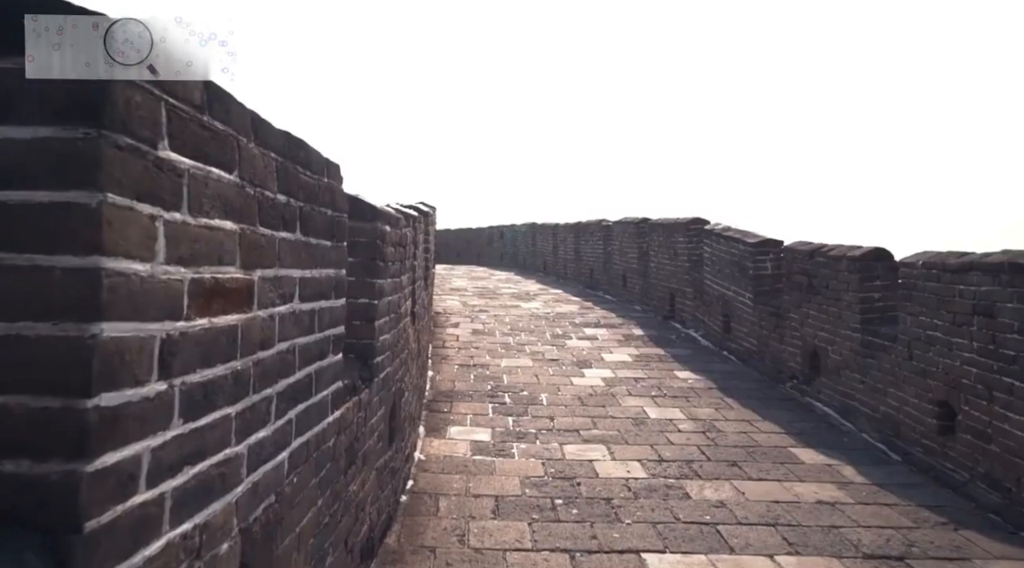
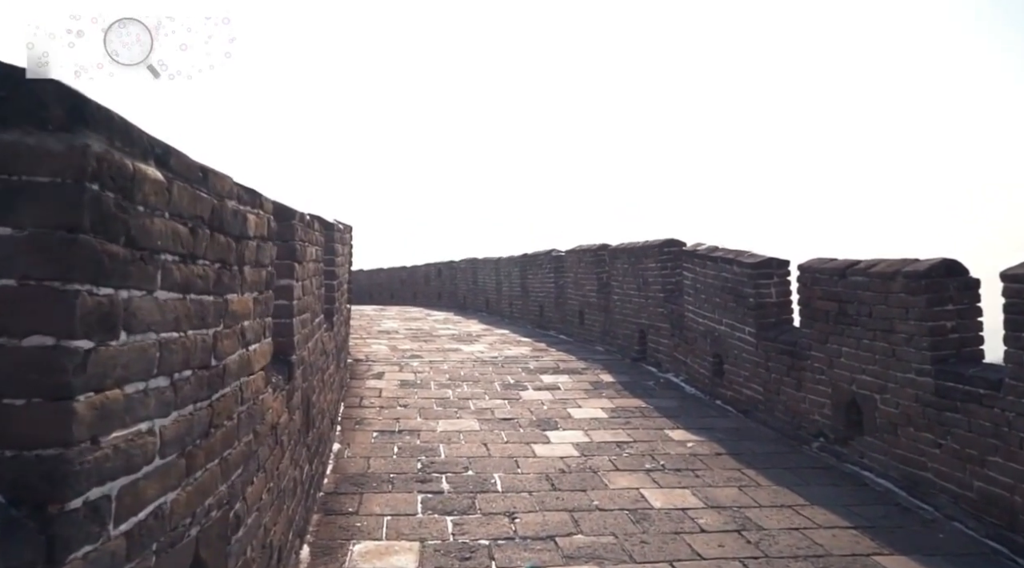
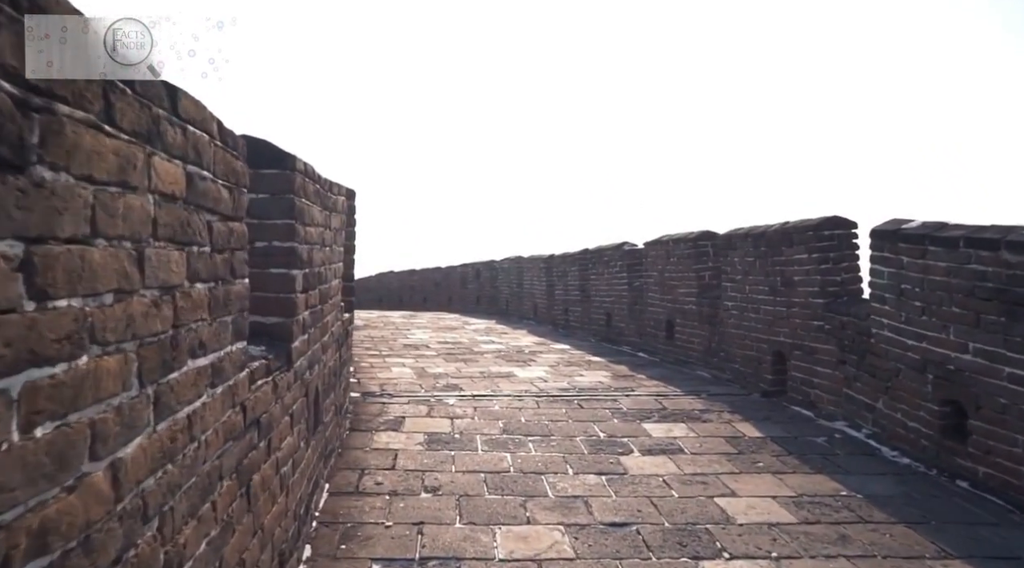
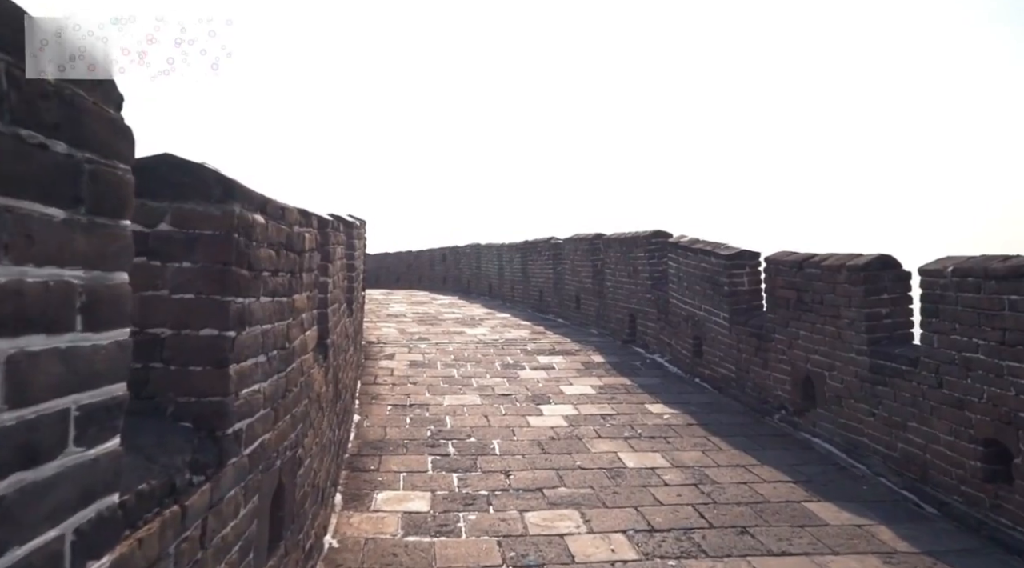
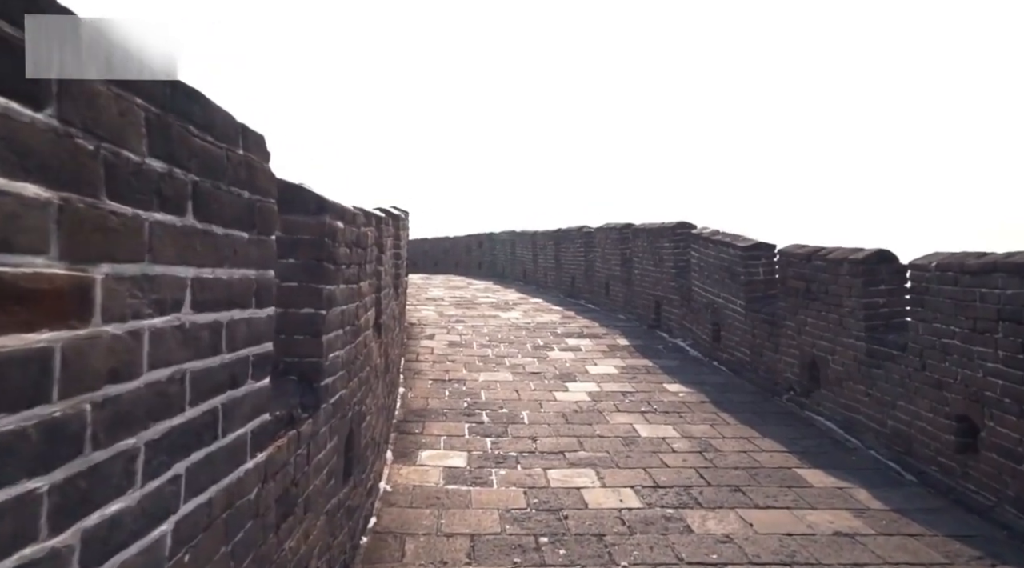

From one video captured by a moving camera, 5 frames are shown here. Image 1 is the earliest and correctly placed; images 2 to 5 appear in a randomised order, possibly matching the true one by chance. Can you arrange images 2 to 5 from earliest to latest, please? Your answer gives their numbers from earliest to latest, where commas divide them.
5, 4, 2, 3
